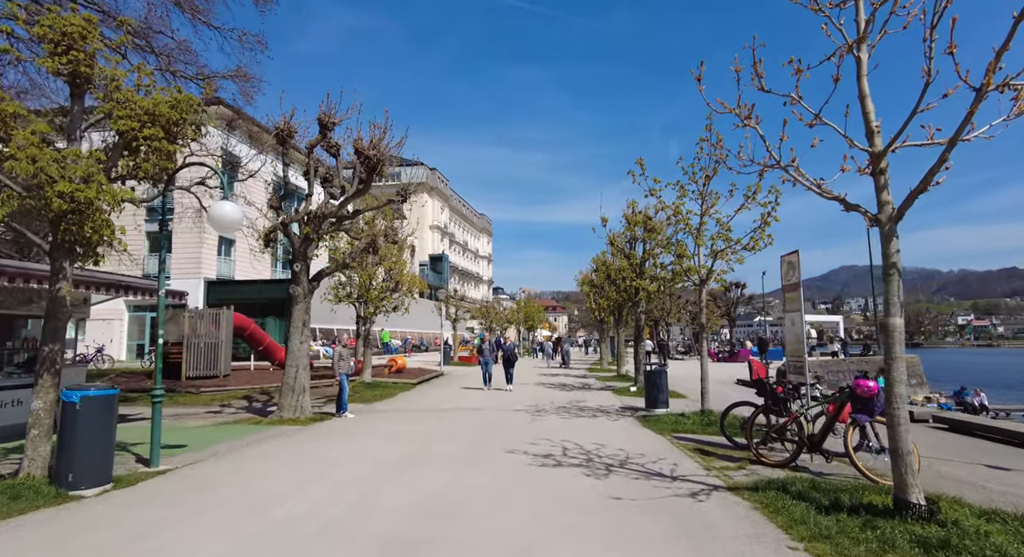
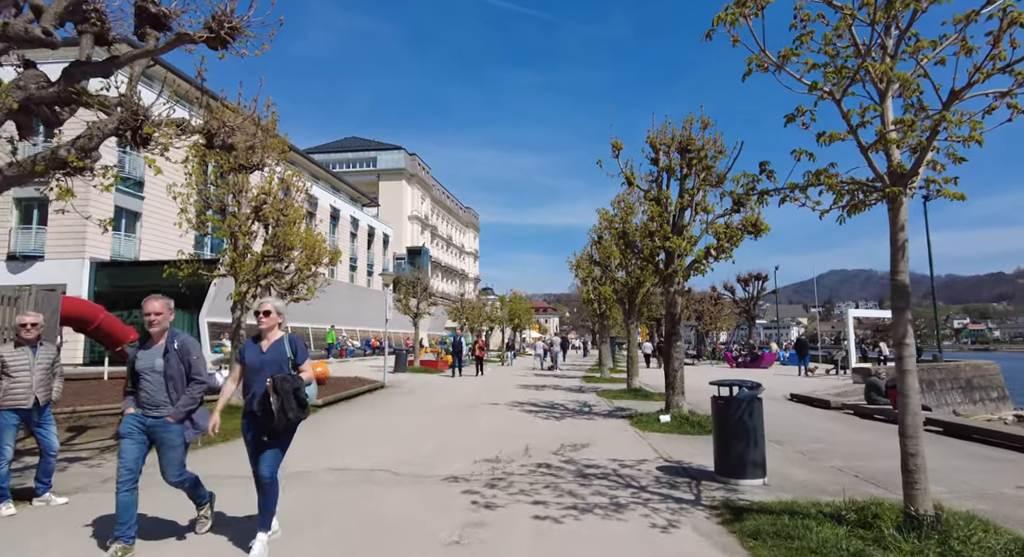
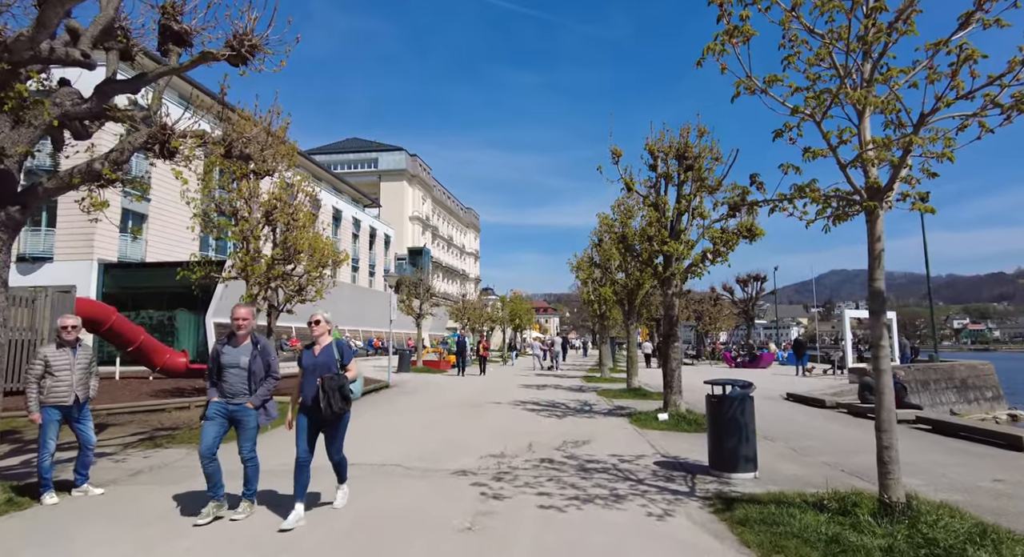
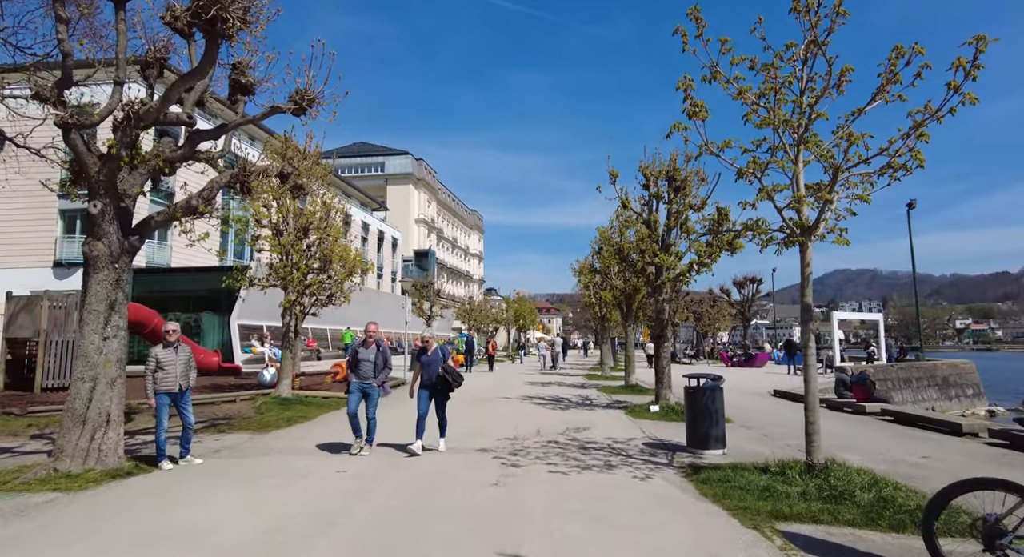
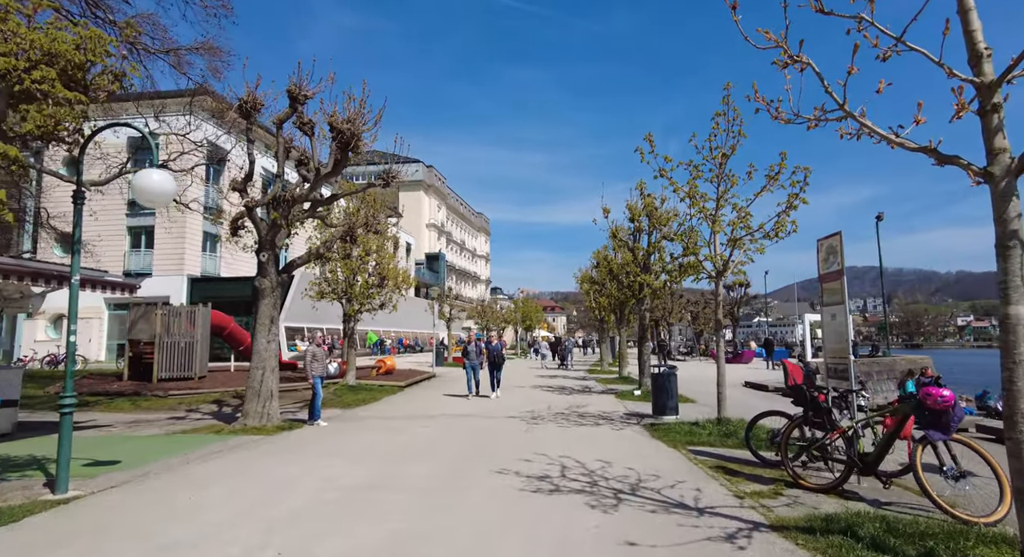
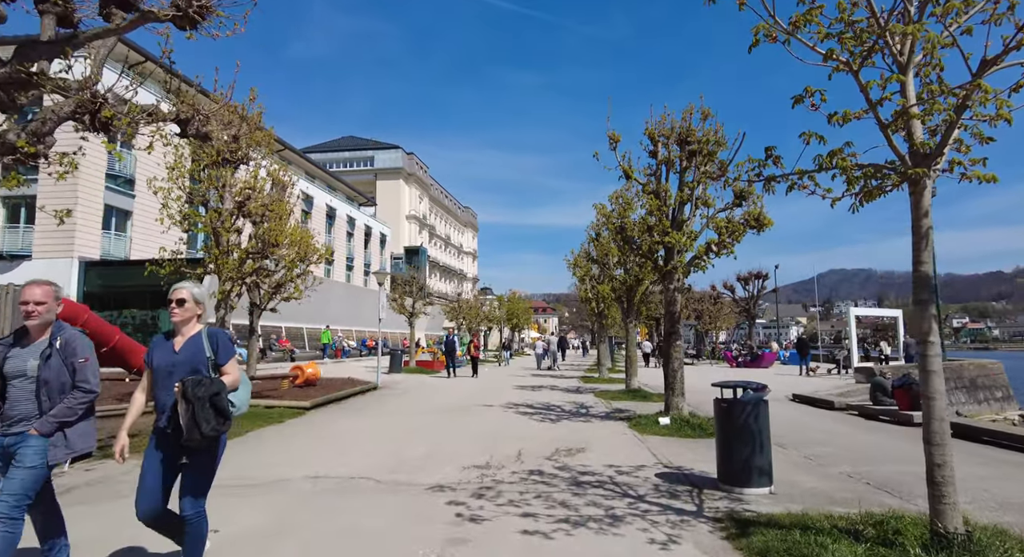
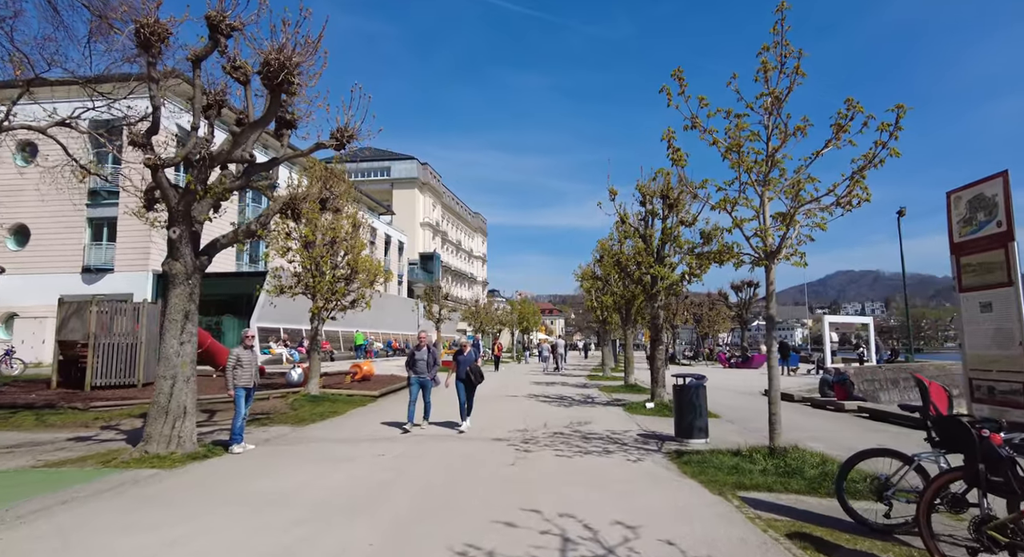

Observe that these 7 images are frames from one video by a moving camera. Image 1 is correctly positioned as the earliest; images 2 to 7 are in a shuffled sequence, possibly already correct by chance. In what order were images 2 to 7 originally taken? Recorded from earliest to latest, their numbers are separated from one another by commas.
5, 7, 4, 3, 2, 6
